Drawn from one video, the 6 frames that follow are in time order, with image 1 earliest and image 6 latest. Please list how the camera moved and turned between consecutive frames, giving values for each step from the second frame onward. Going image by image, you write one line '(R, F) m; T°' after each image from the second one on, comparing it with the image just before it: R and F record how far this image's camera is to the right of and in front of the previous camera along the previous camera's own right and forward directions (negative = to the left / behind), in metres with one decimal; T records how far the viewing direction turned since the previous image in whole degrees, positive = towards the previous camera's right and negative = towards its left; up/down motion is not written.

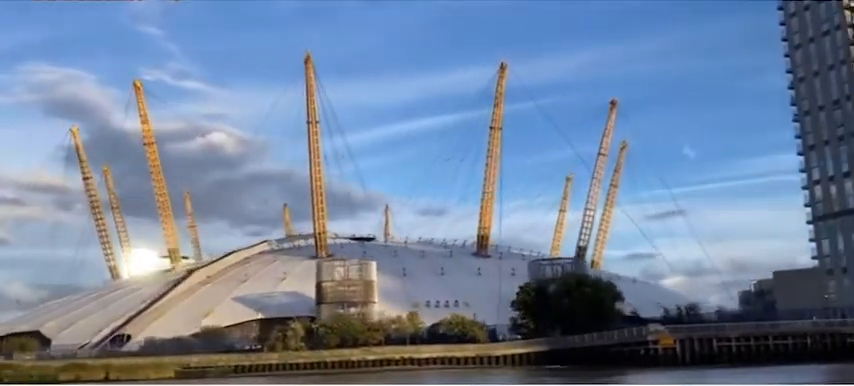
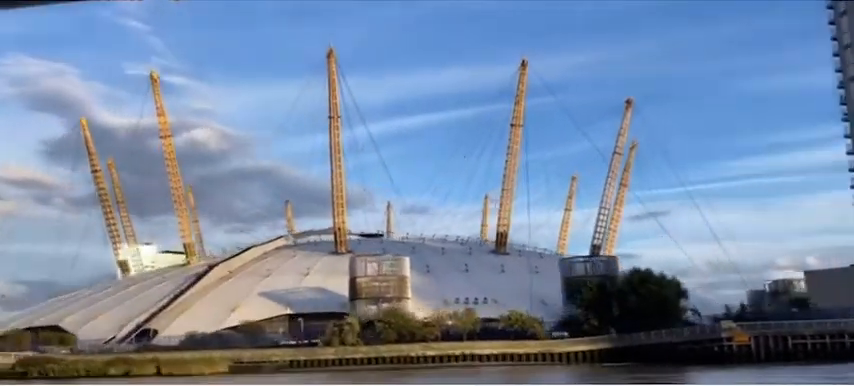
(-1.4, +0.2) m; +1°
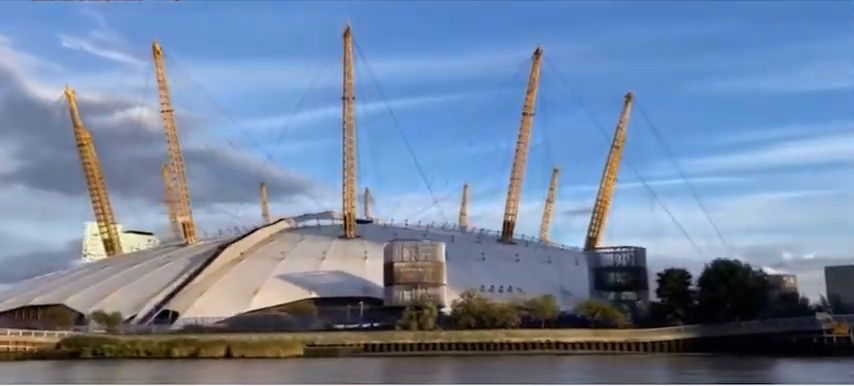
(-2.6, +0.4) m; +4°
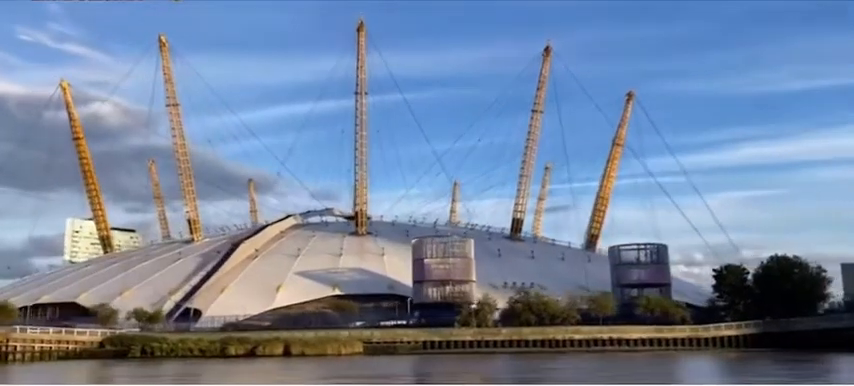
(-1.7, +0.2) m; +2°
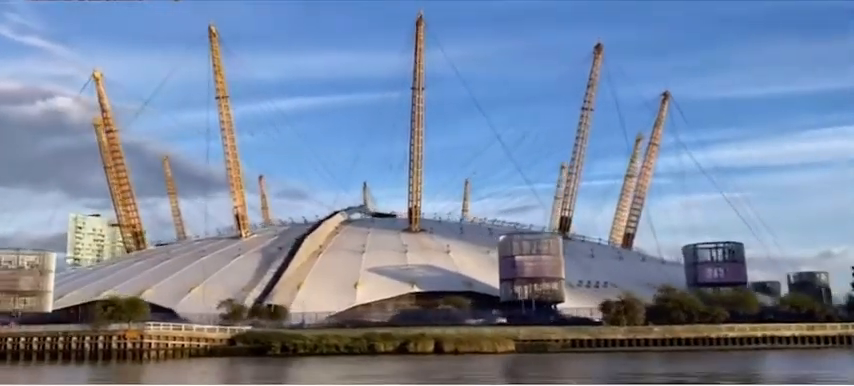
(-3.3, +0.3) m; +2°
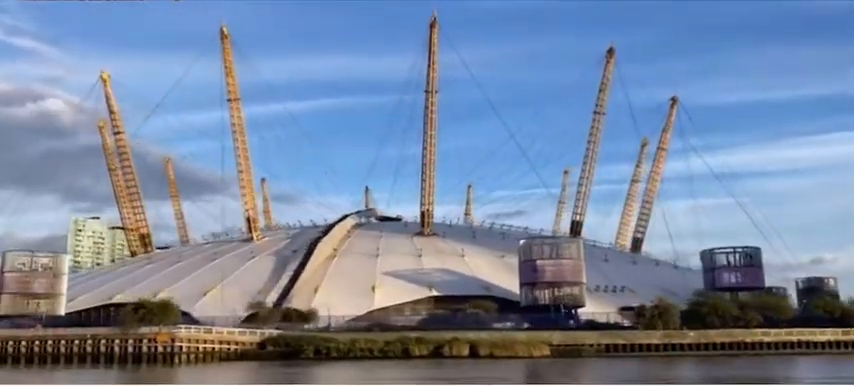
(-0.8, +0.1) m; 0°
